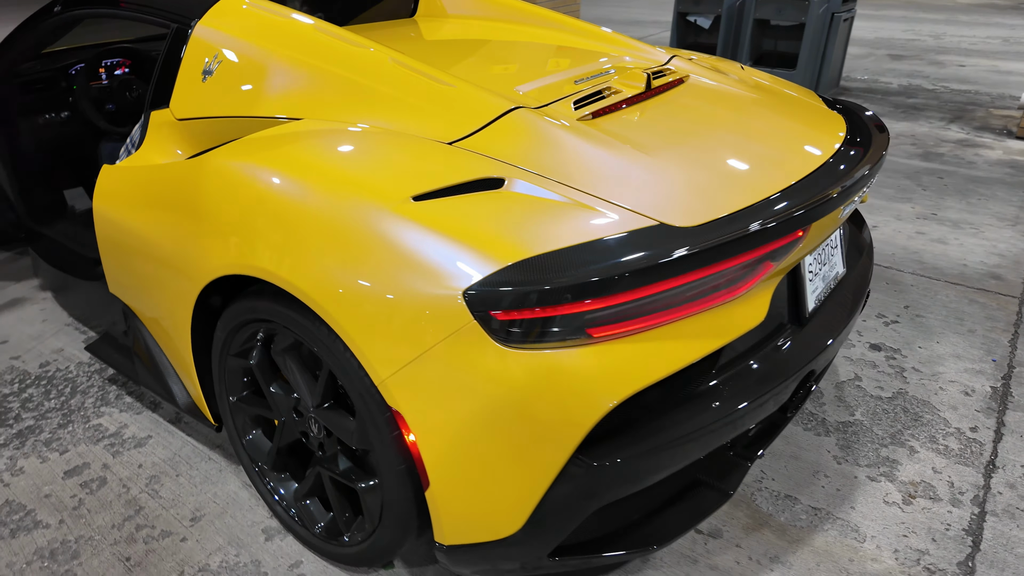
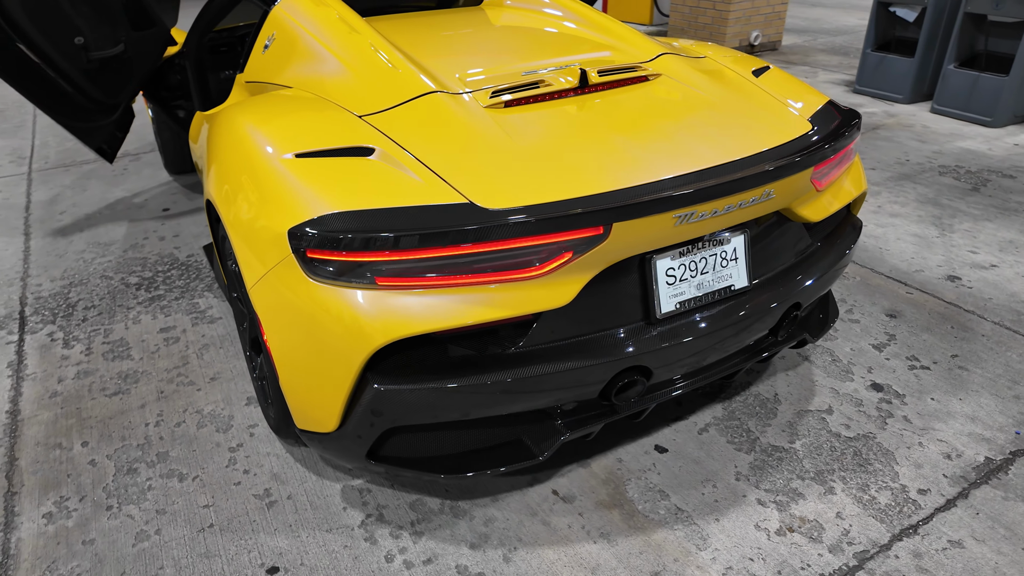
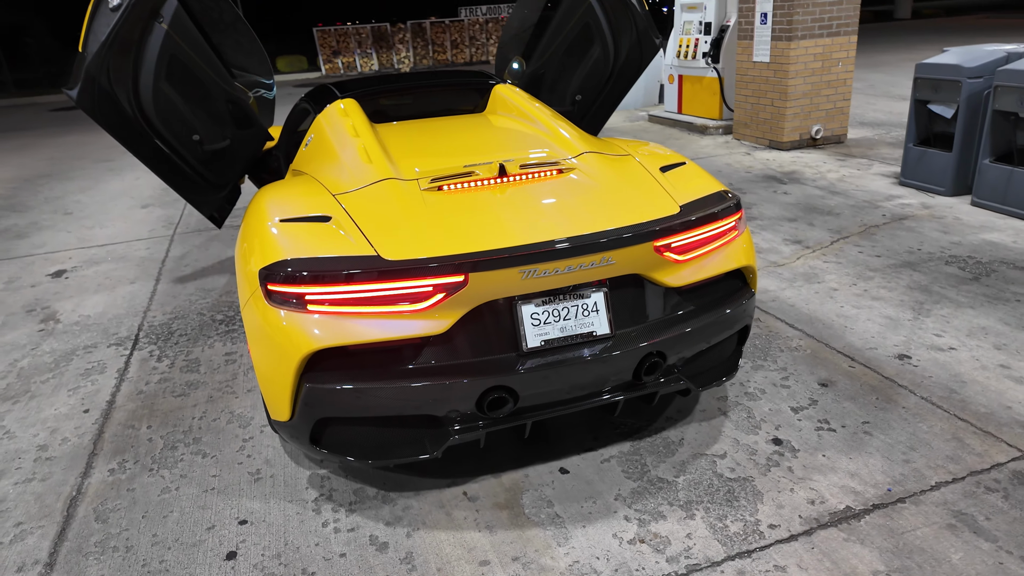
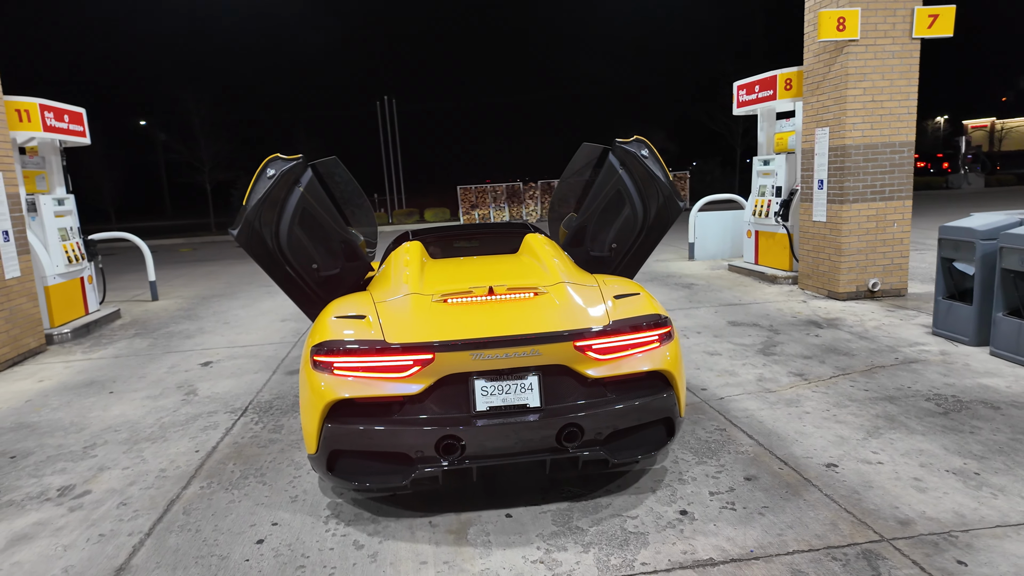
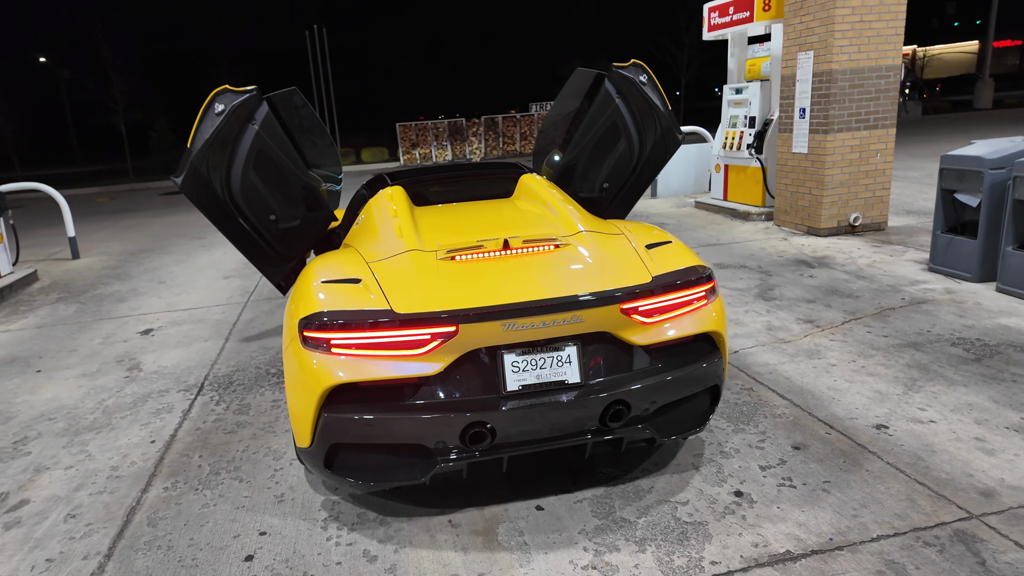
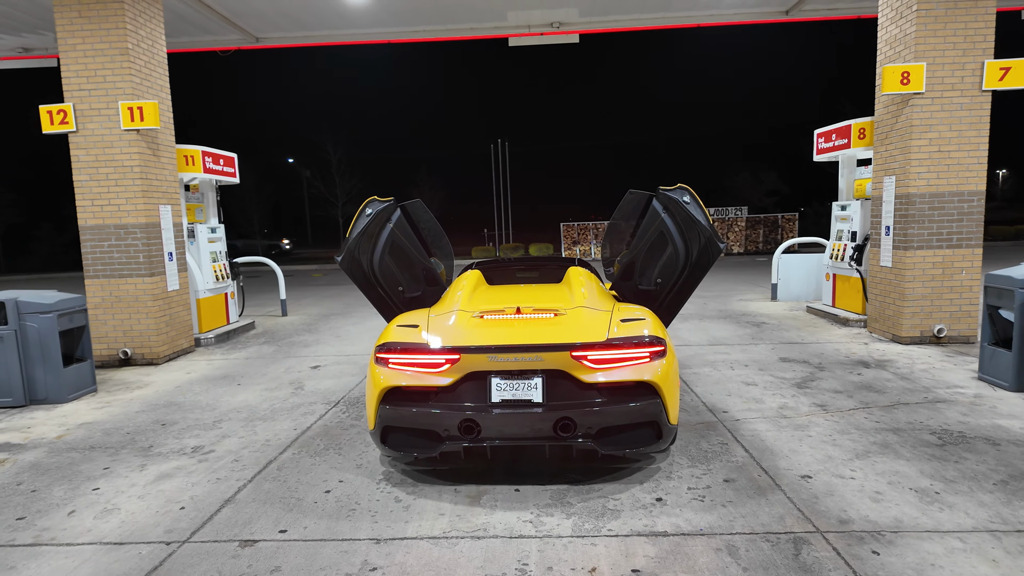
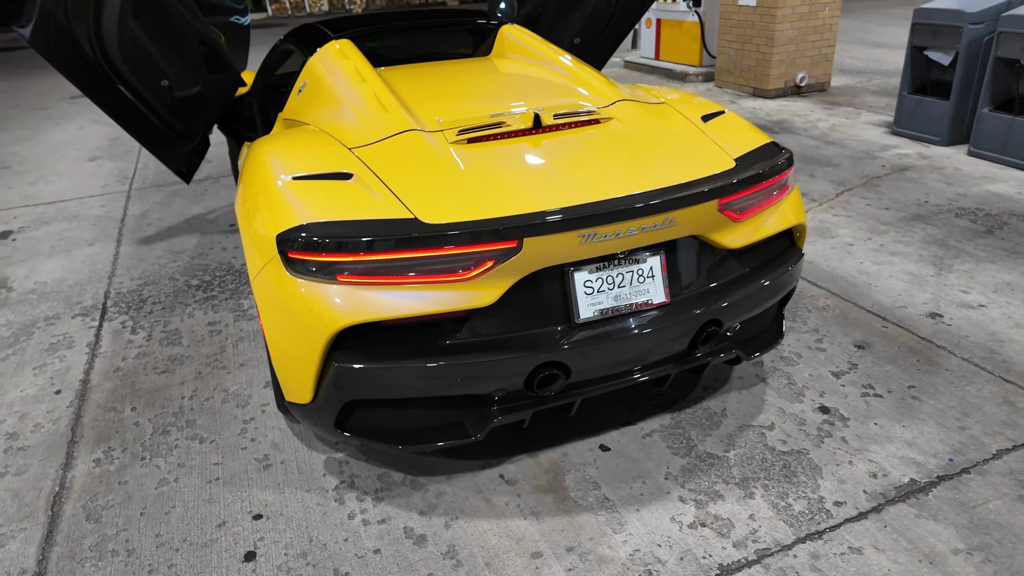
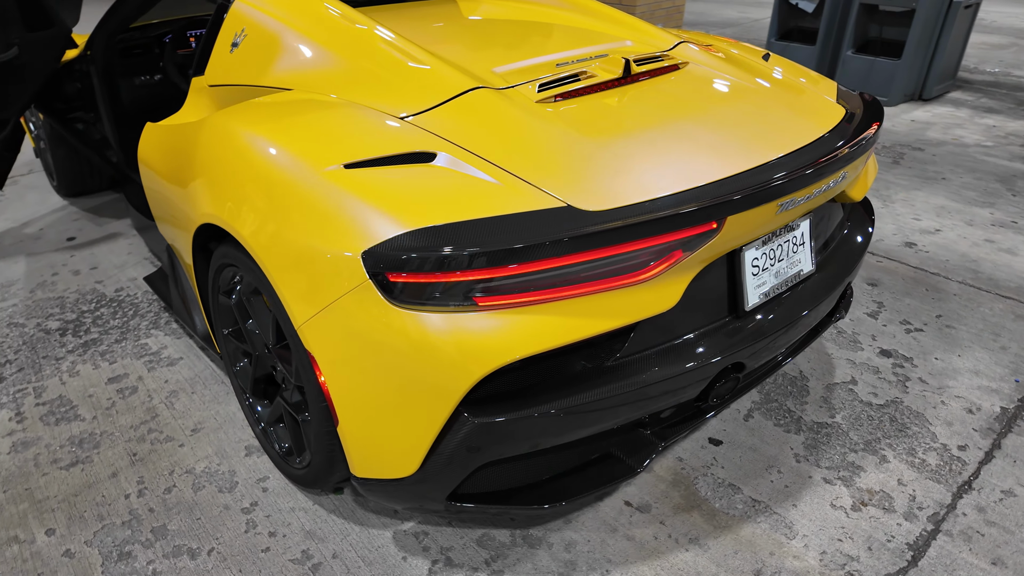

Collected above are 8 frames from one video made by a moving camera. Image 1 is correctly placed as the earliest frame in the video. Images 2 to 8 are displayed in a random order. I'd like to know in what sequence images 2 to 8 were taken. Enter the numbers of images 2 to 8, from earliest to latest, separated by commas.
8, 2, 7, 3, 5, 4, 6
